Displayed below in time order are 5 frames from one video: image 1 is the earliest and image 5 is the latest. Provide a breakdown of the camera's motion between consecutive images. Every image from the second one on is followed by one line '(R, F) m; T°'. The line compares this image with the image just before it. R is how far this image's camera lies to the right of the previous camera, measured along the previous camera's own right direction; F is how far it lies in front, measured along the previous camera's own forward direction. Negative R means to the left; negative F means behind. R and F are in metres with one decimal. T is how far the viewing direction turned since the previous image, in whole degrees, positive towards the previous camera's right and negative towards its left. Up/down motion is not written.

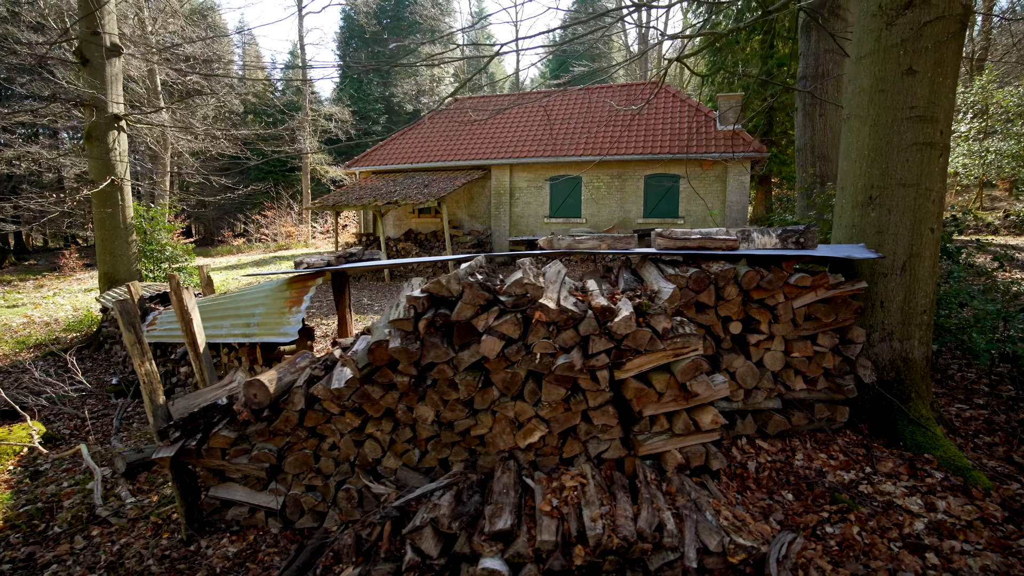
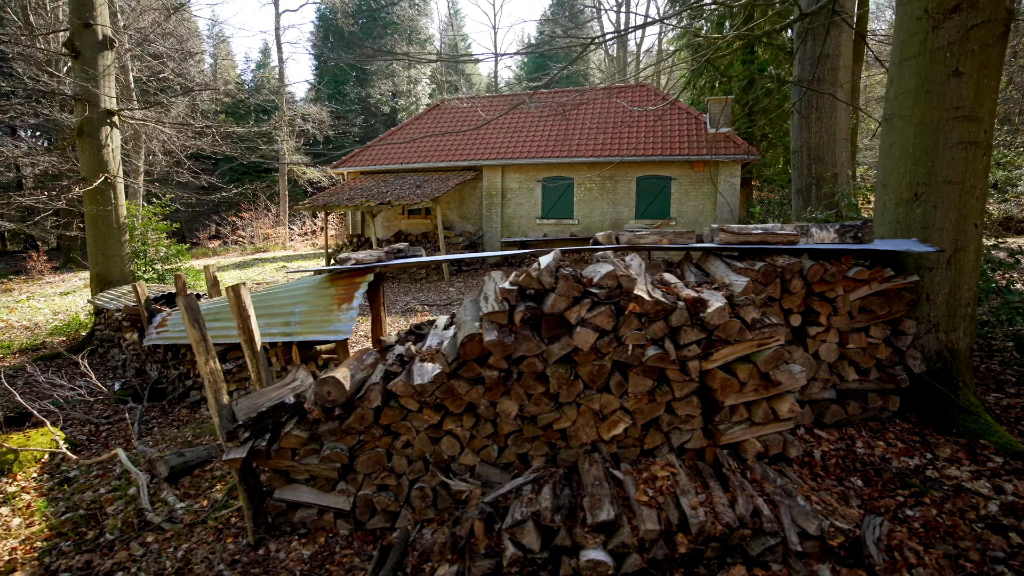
(-0.8, 0.0) m; +3°
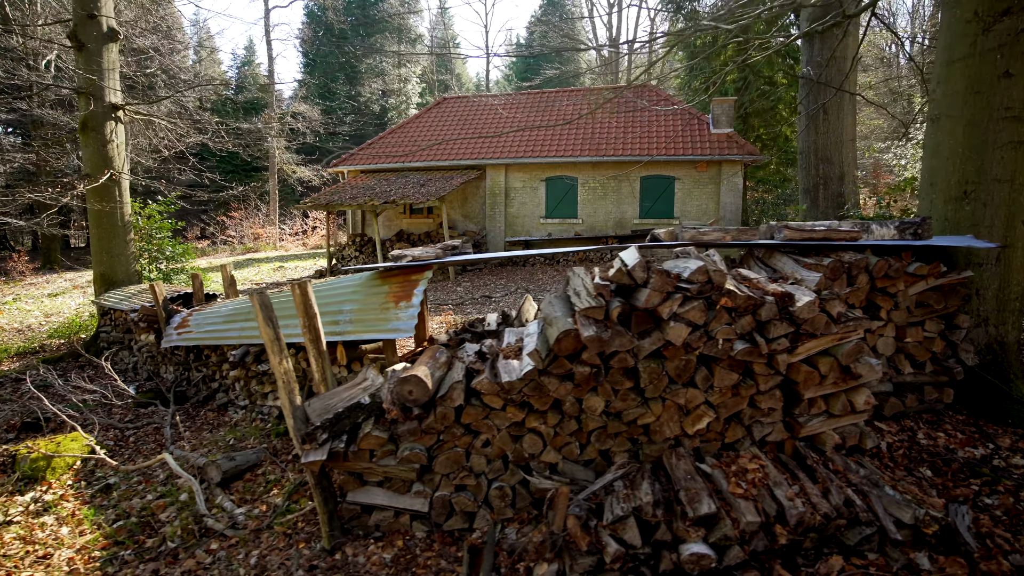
(-0.8, 0.0) m; +2°
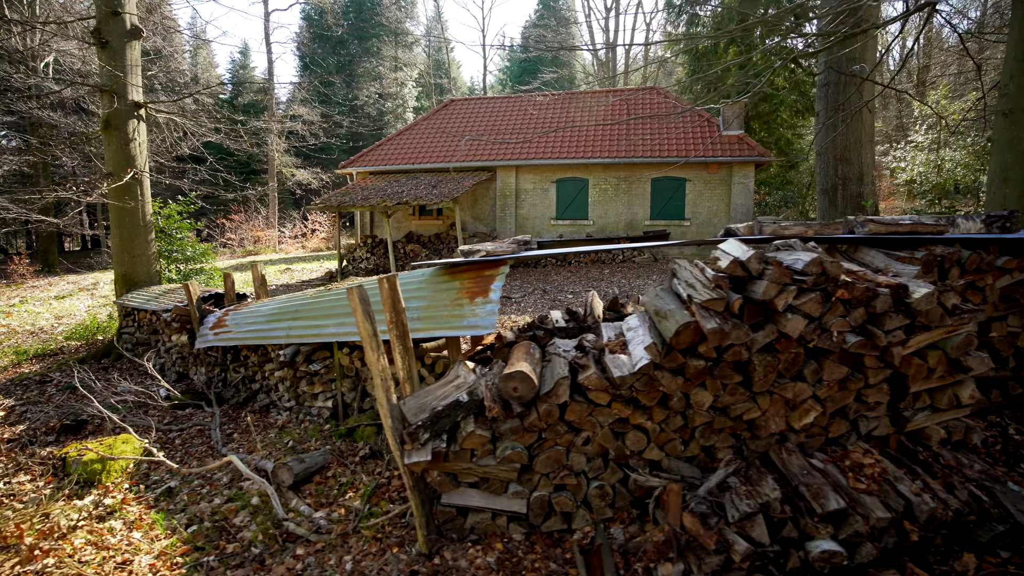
(-0.9, +0.1) m; +1°
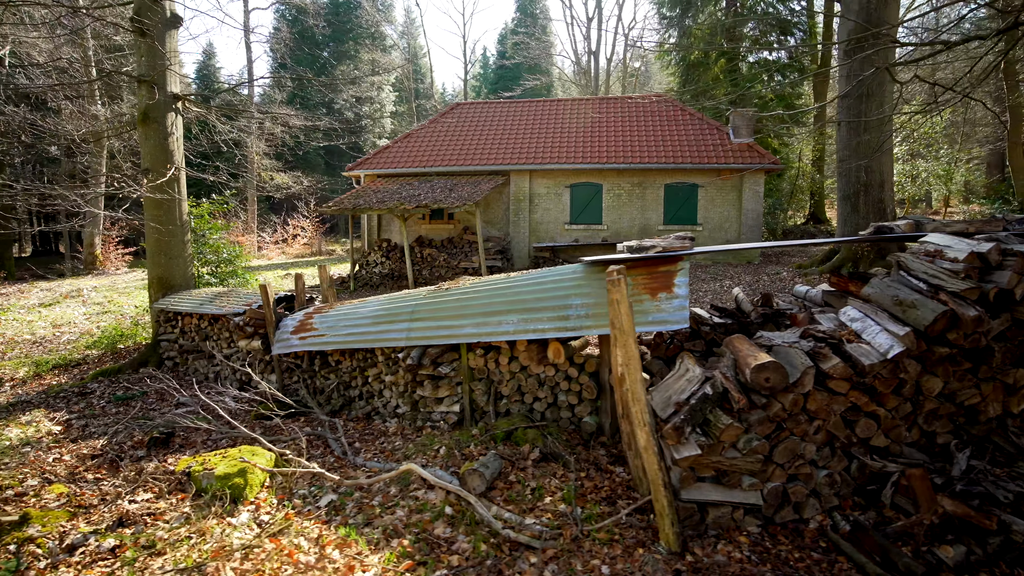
(-2.2, +0.1) m; +4°
